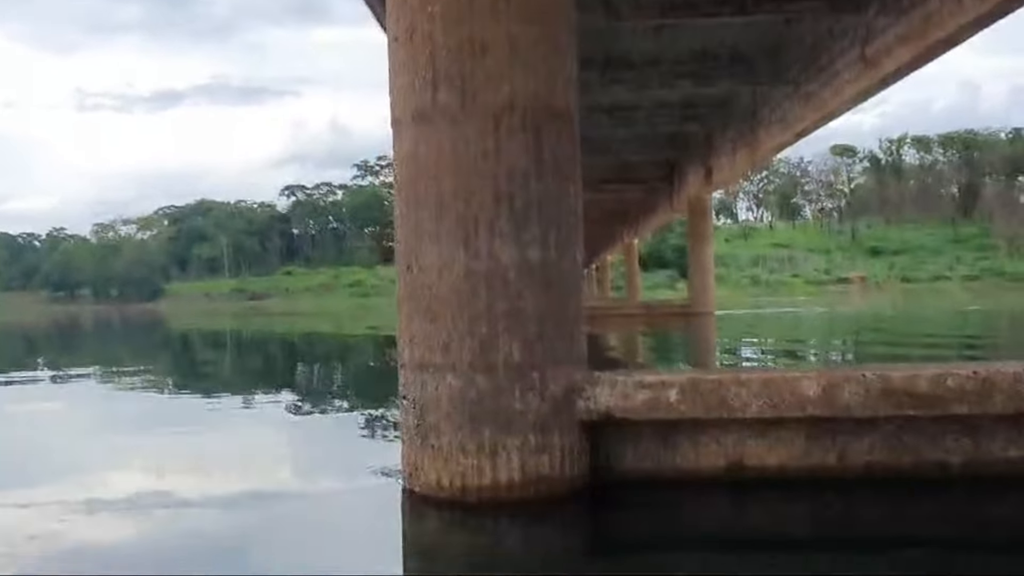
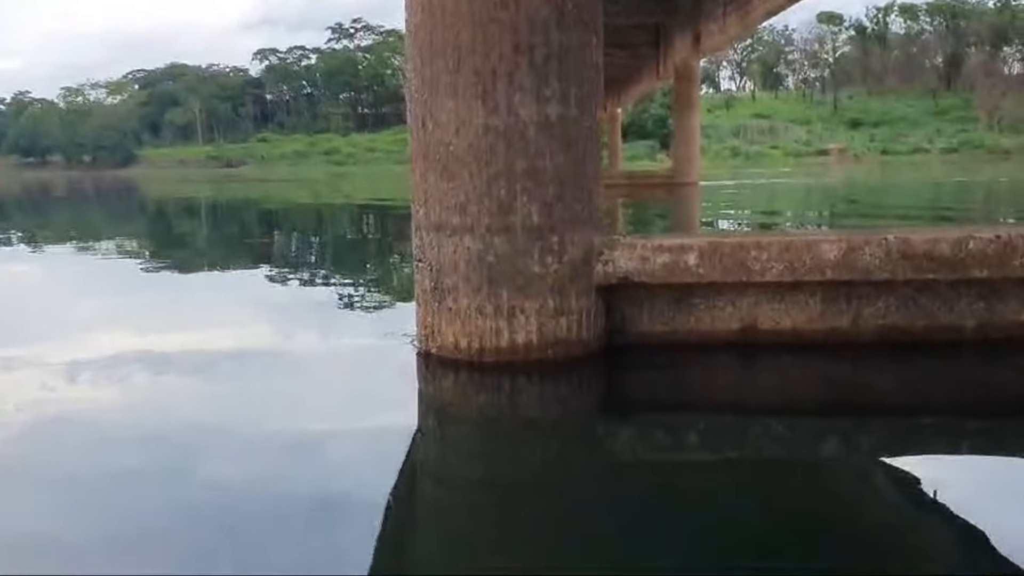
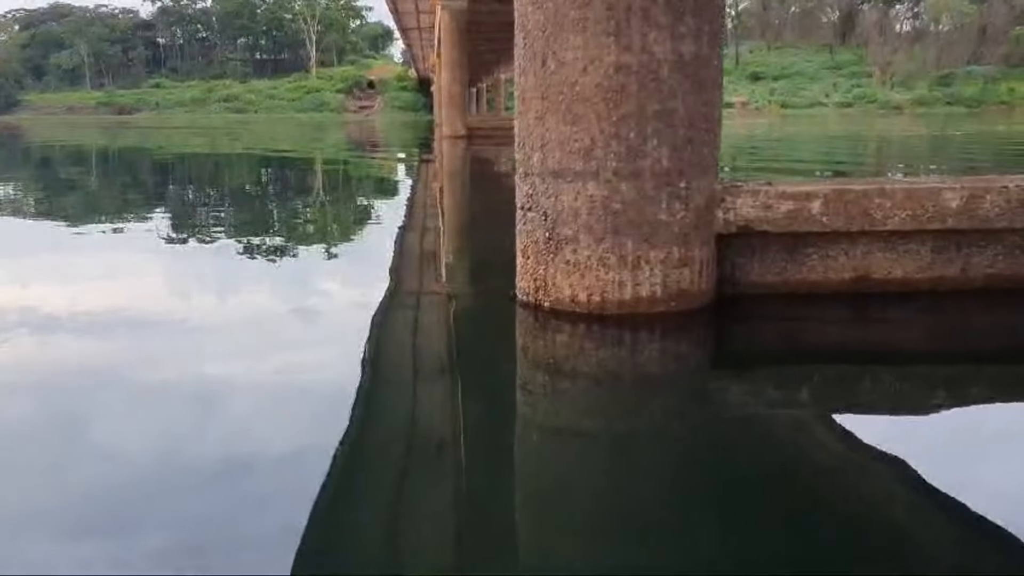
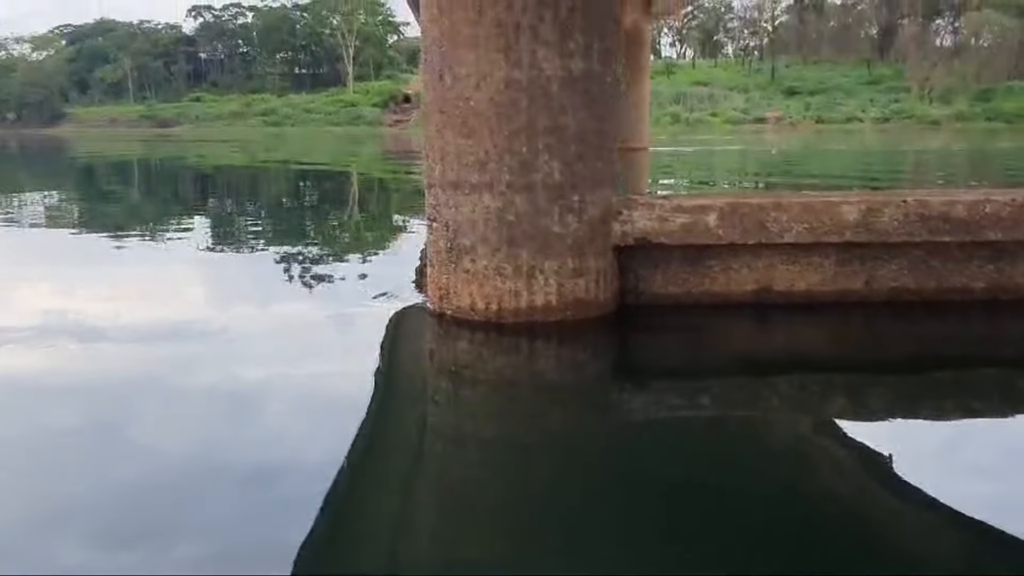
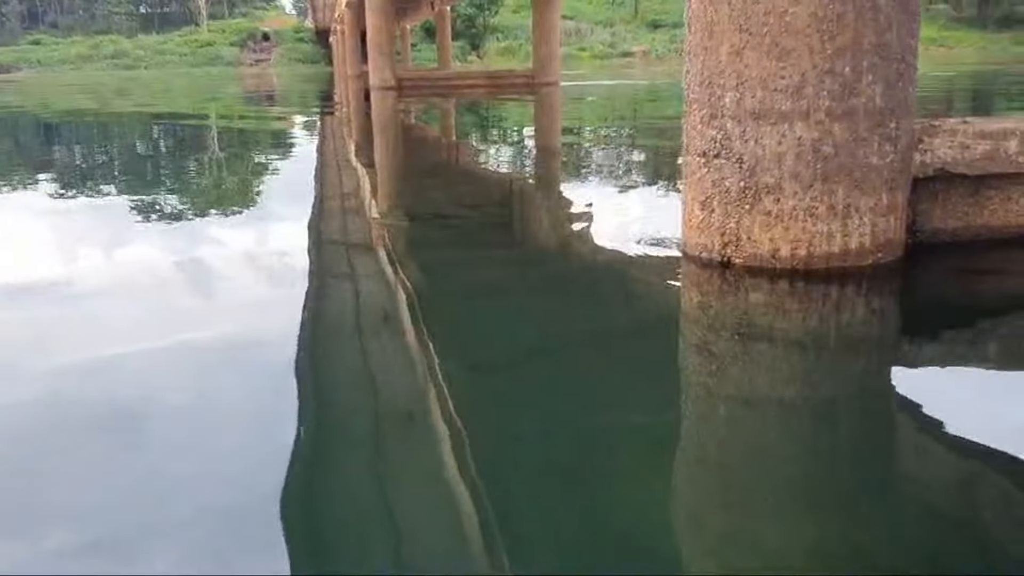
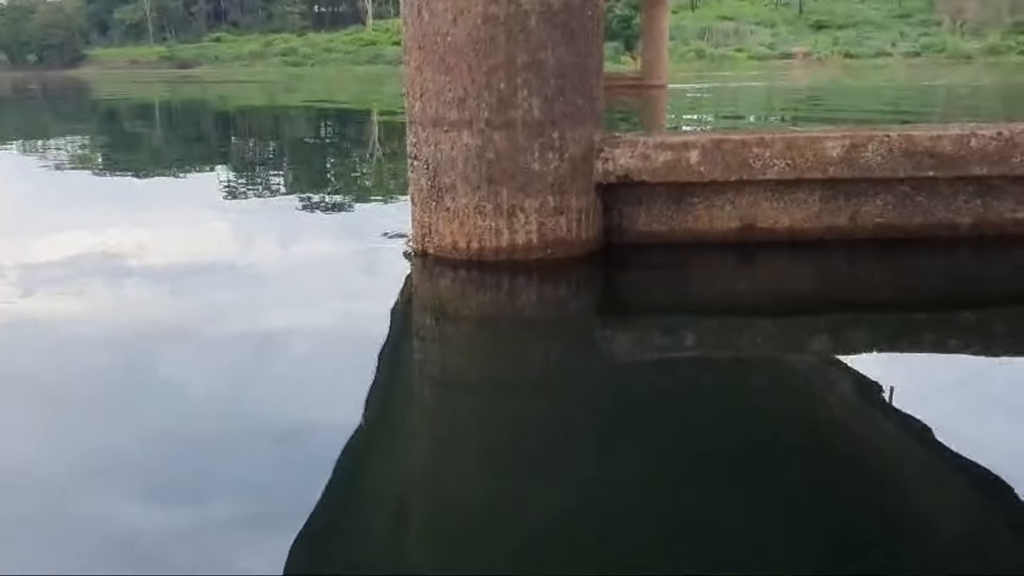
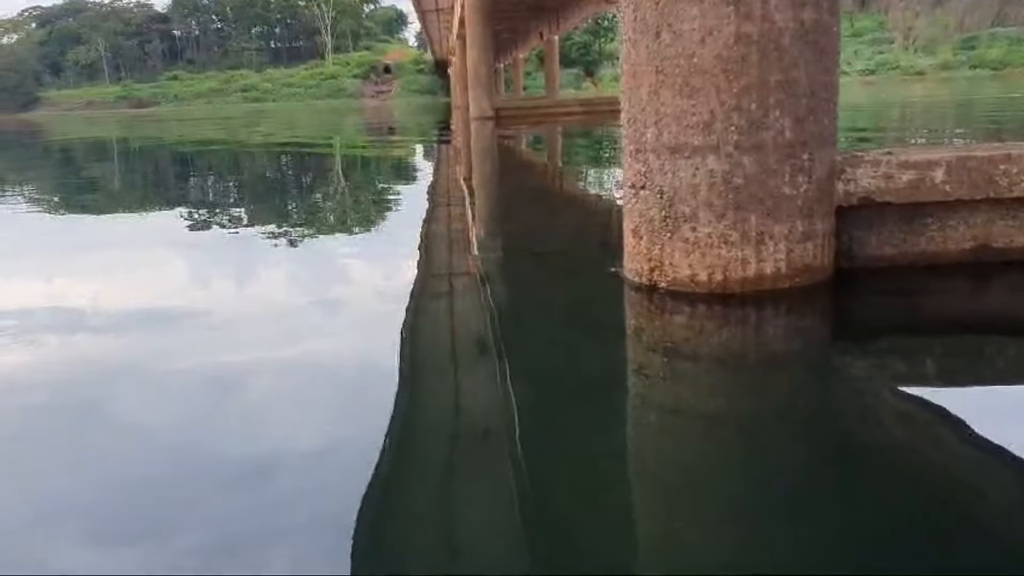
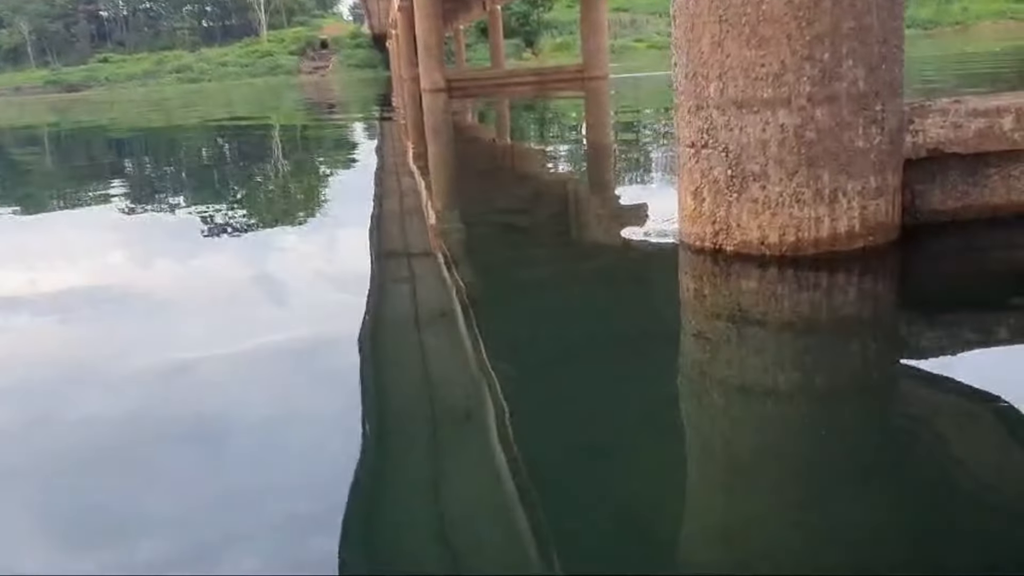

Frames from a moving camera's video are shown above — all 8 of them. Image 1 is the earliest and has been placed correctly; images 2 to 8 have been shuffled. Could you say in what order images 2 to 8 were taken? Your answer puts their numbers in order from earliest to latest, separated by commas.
2, 6, 4, 3, 7, 8, 5
